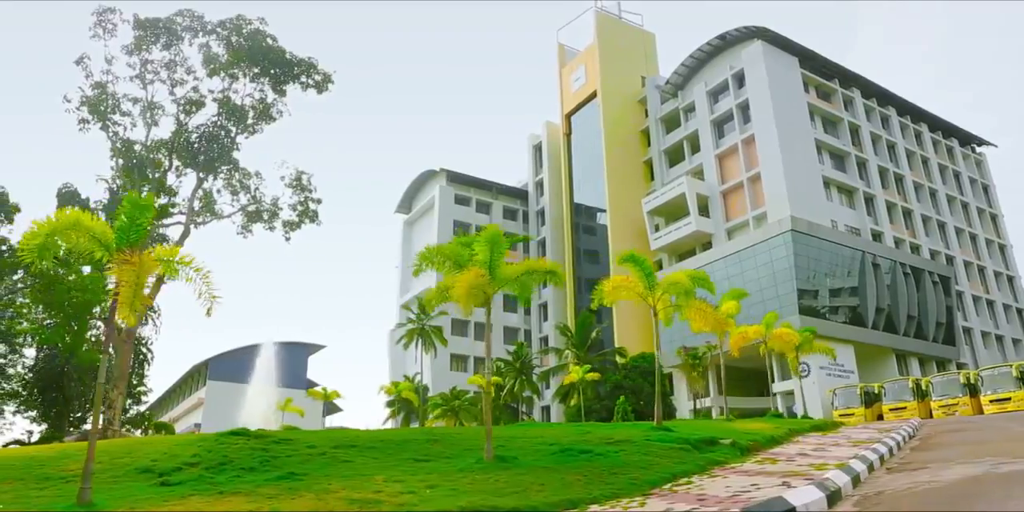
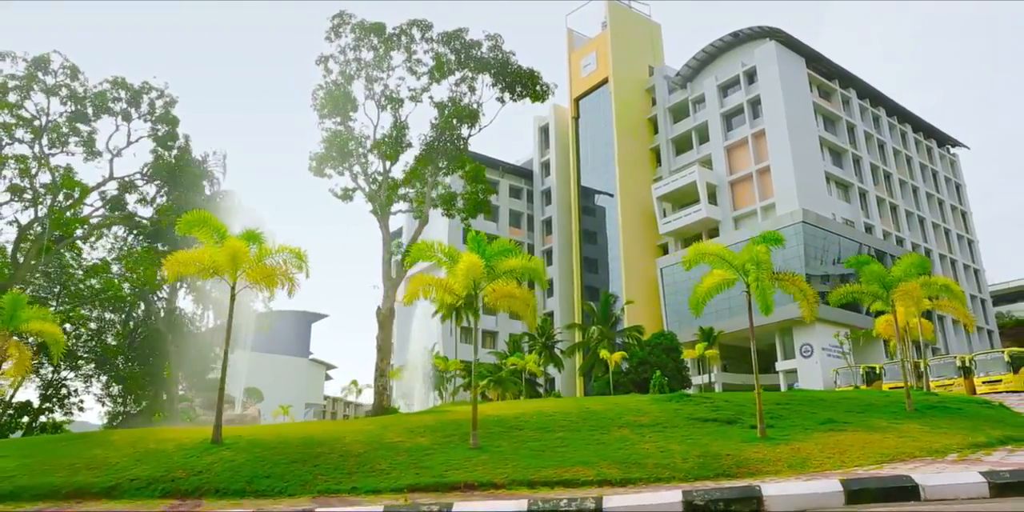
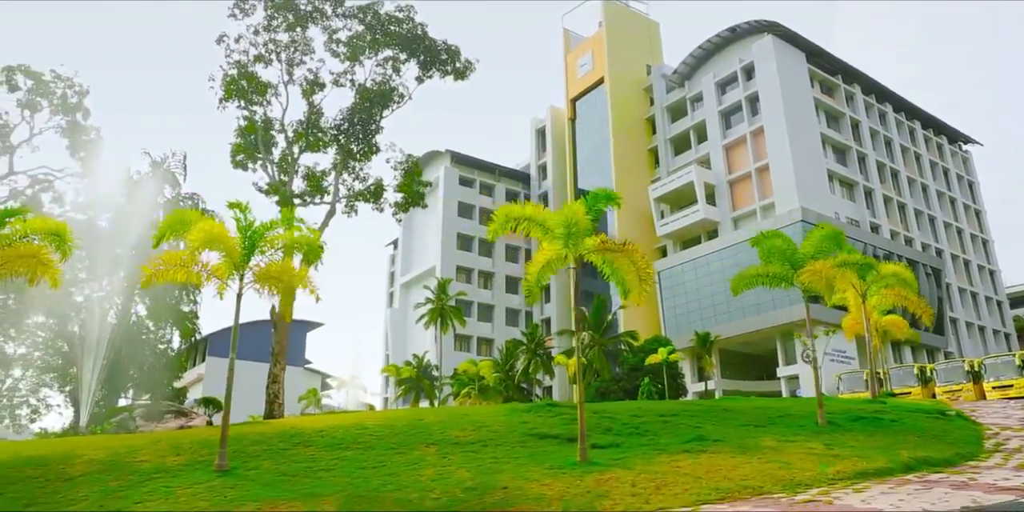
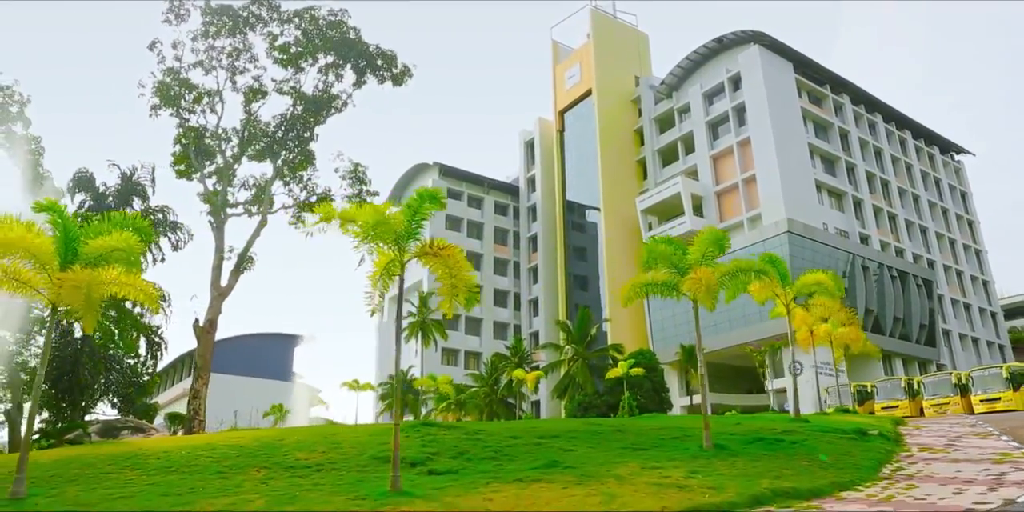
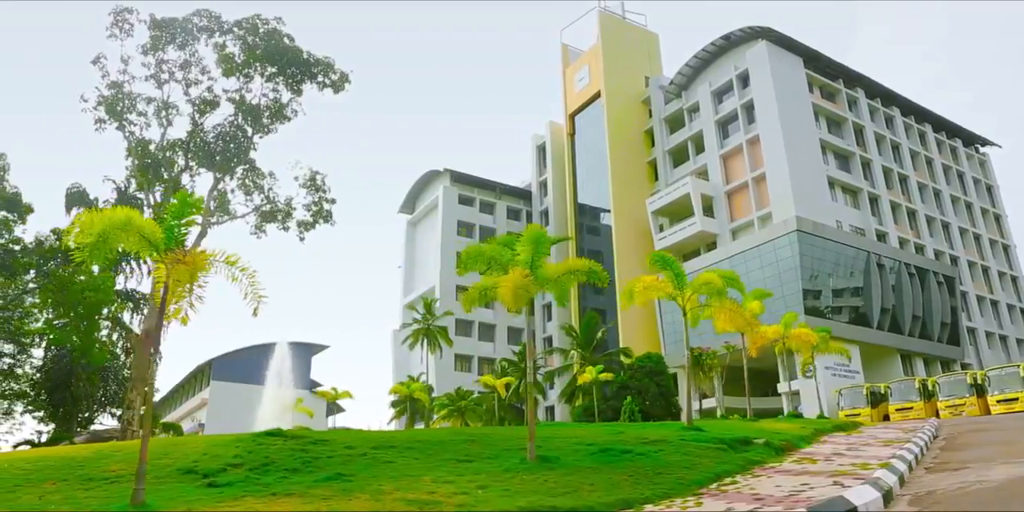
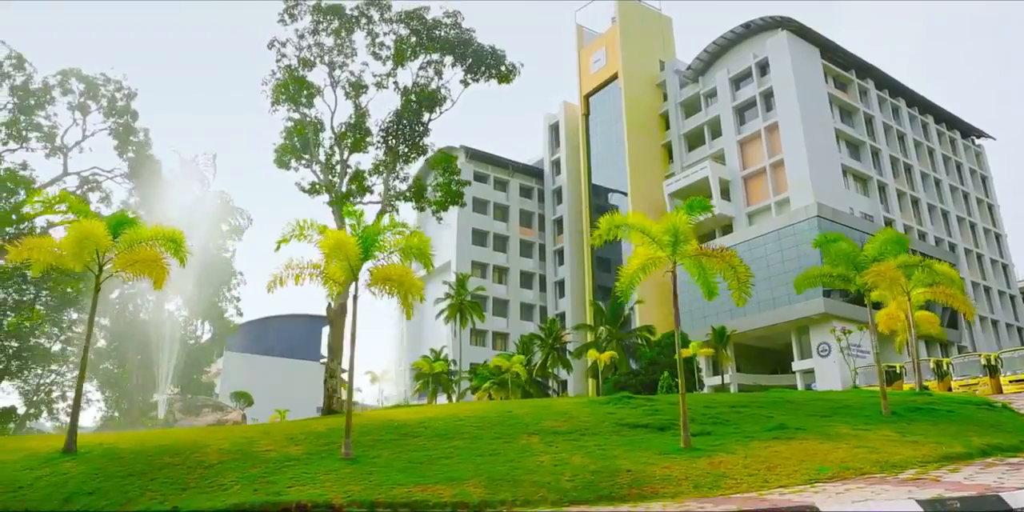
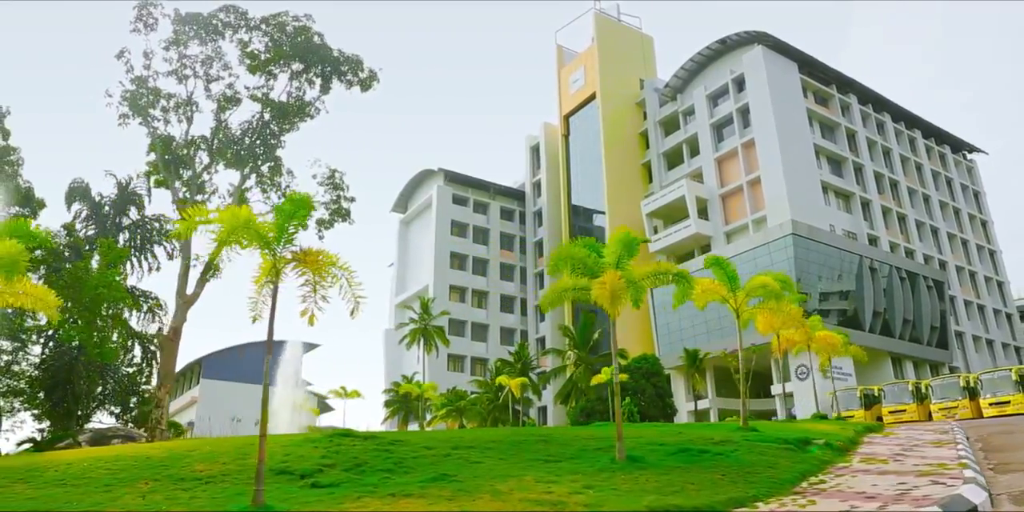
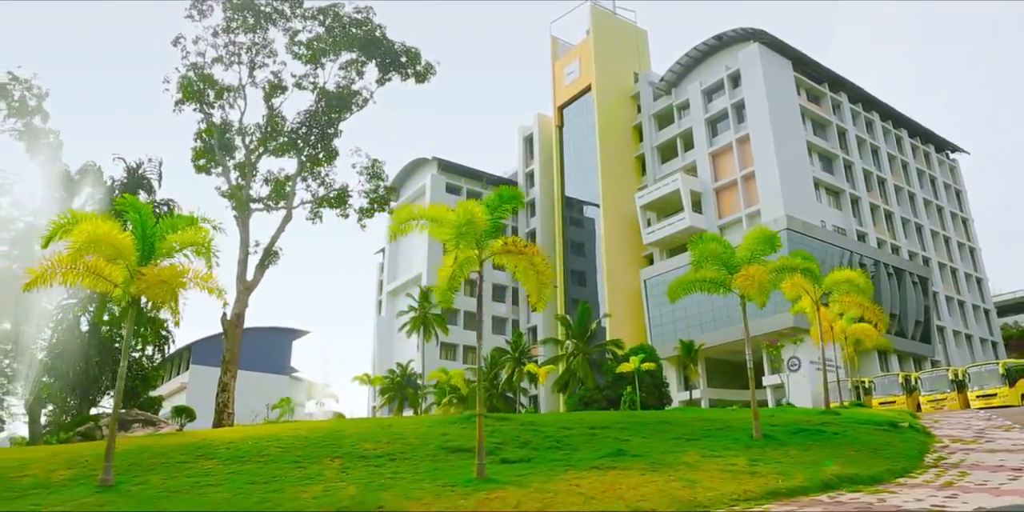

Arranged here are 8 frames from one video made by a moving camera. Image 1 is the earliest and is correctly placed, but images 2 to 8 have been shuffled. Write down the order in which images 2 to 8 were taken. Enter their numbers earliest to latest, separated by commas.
5, 7, 4, 8, 3, 6, 2
